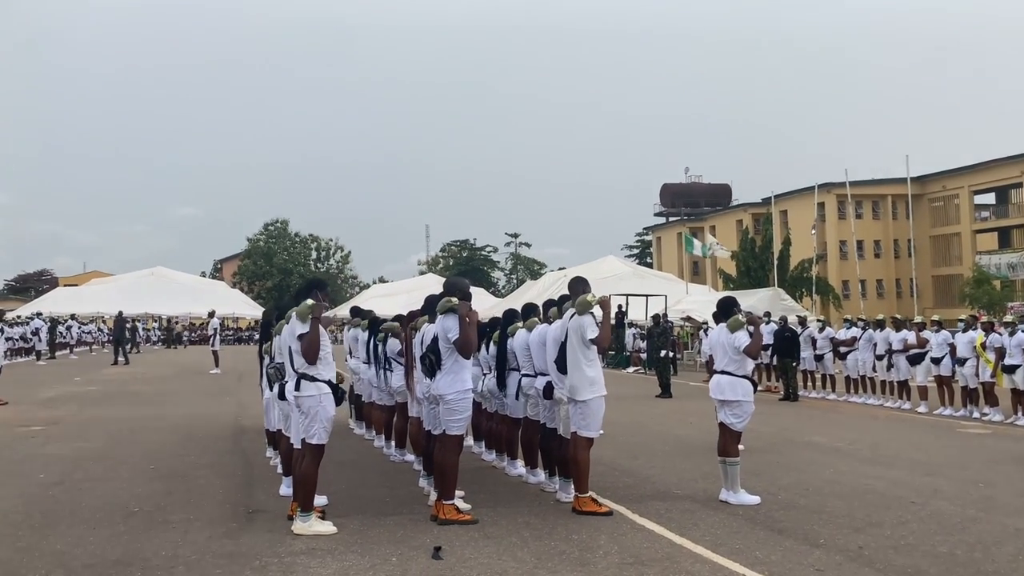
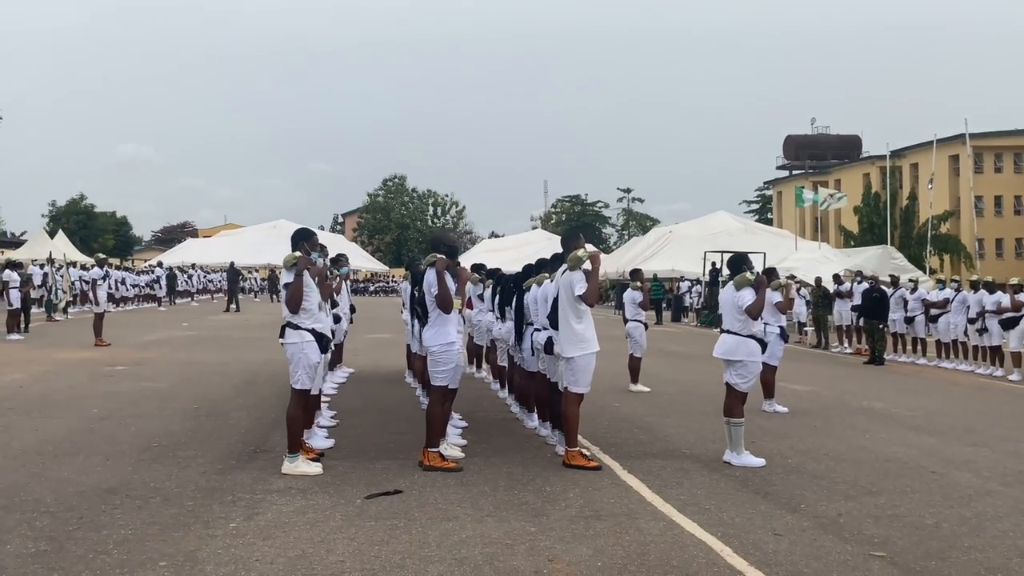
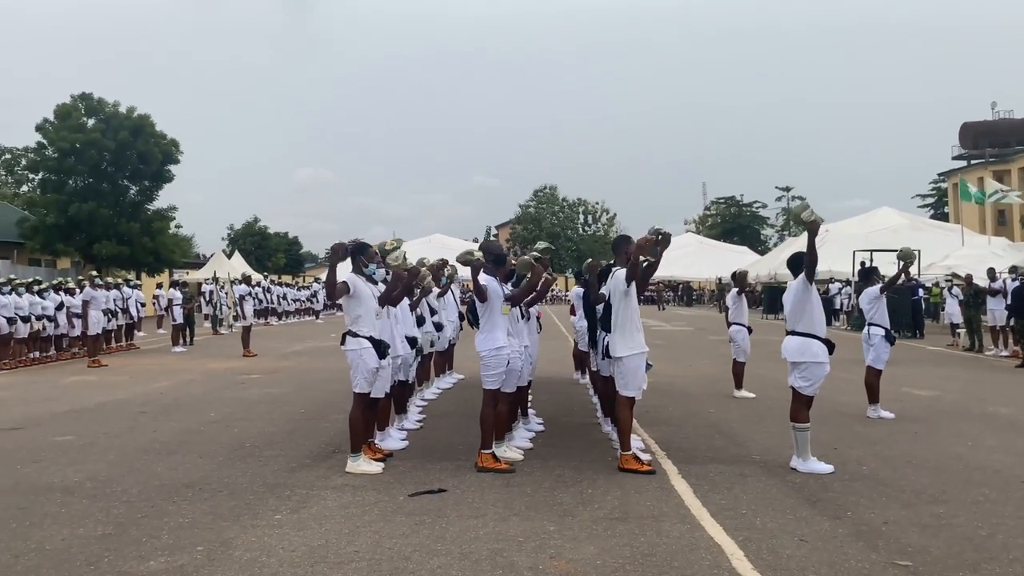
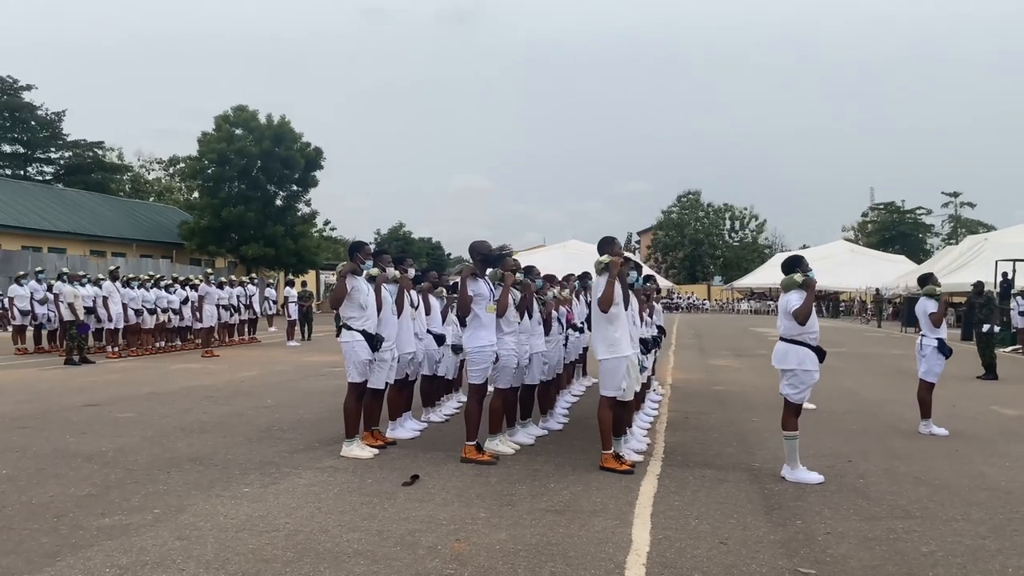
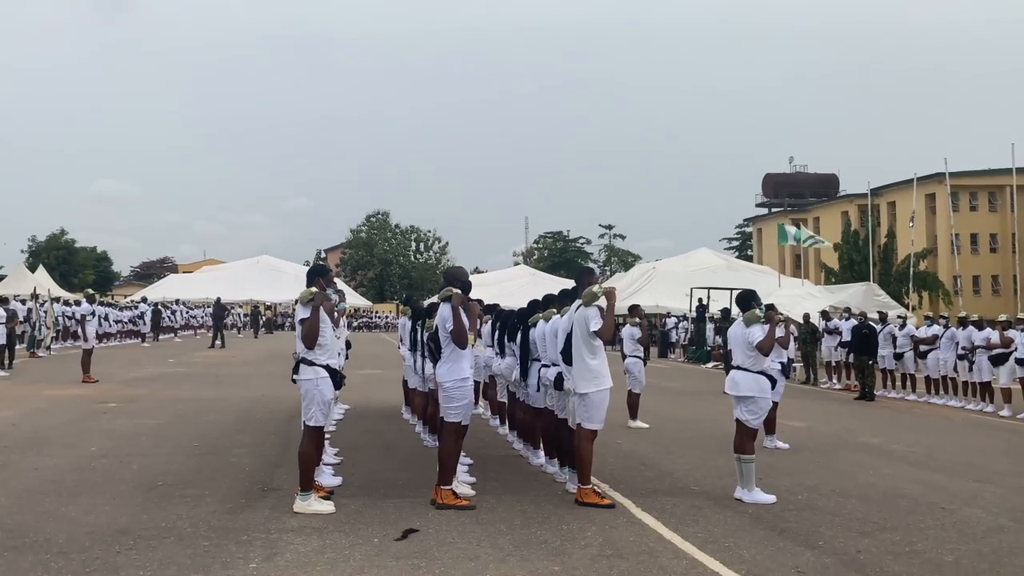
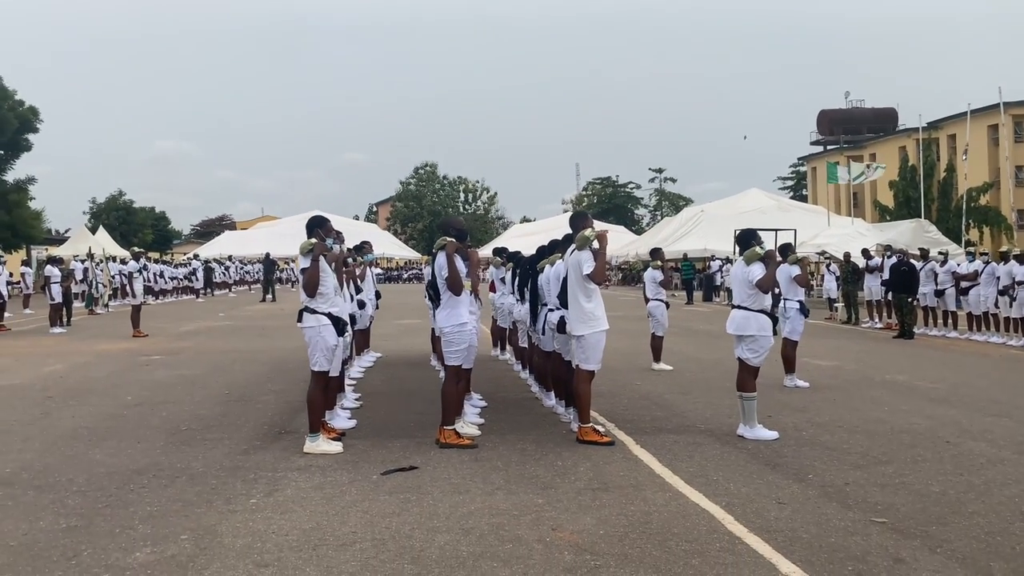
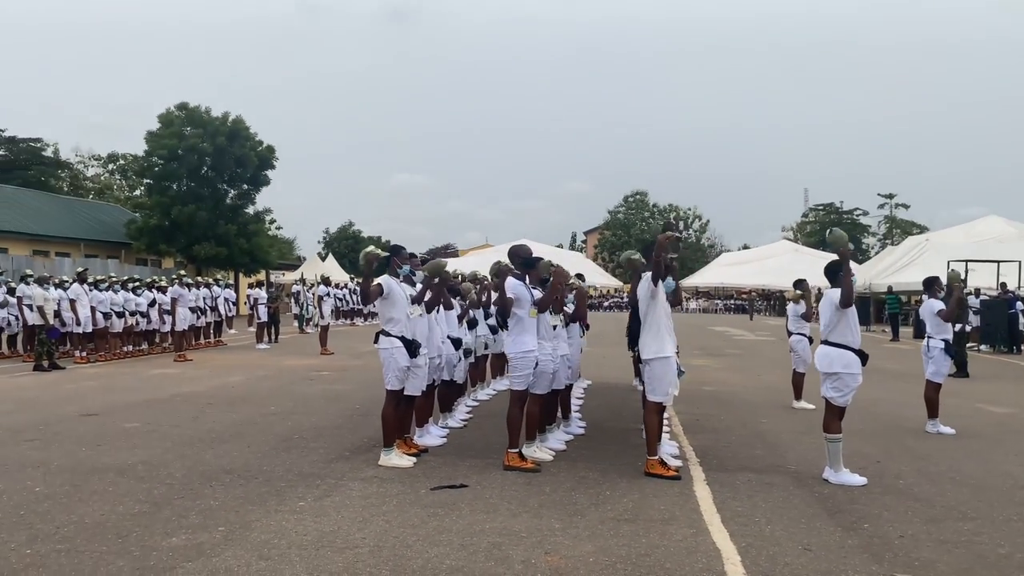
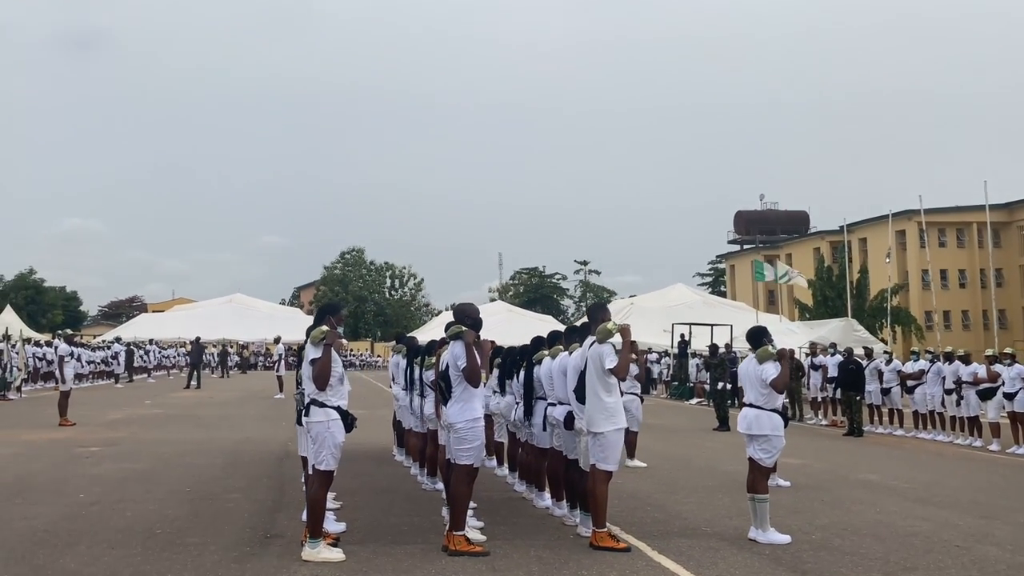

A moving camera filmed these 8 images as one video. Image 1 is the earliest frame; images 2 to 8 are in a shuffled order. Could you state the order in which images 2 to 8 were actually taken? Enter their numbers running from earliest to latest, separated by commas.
8, 5, 2, 6, 3, 7, 4
